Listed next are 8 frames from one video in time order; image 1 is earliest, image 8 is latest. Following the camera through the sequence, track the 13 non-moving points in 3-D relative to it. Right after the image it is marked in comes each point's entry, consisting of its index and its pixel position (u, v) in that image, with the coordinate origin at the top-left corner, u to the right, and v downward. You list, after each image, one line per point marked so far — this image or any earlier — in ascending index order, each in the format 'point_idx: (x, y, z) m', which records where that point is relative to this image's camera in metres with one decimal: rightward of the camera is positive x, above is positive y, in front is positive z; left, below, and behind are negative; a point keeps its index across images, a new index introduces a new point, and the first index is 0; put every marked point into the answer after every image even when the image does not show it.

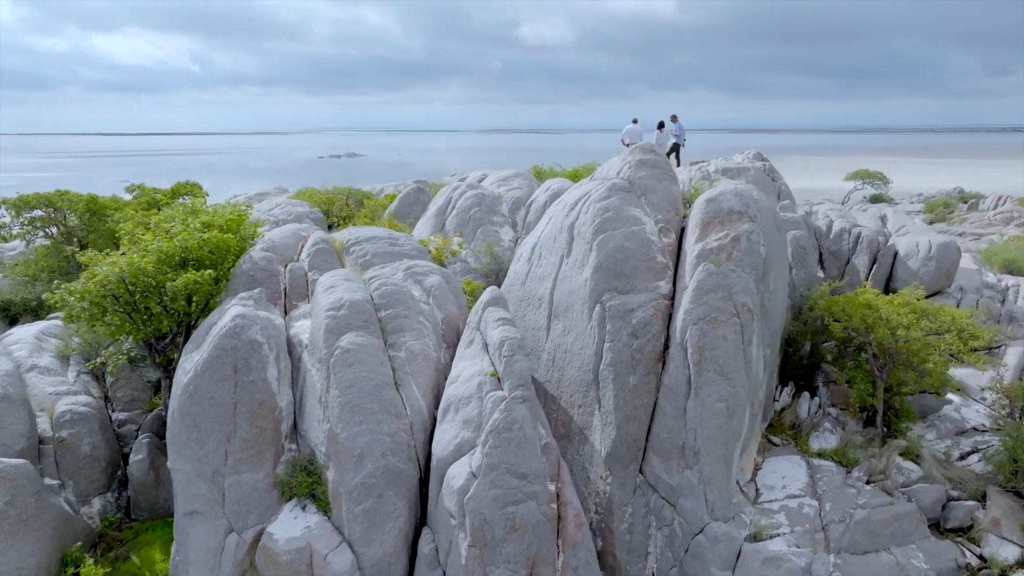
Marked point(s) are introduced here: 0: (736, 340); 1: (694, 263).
0: (+3.8, -0.9, +12.2) m
1: (+3.2, +0.4, +12.8) m
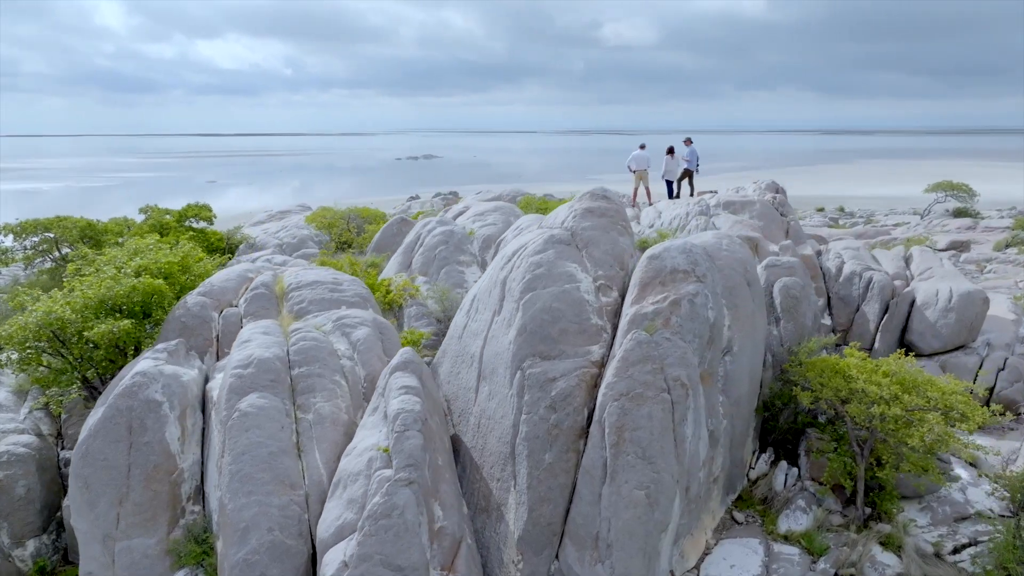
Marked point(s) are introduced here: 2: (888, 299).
0: (+2.3, -2.0, +10.9) m
1: (+1.8, -0.7, +11.6) m
2: (+9.3, -0.3, +18.1) m
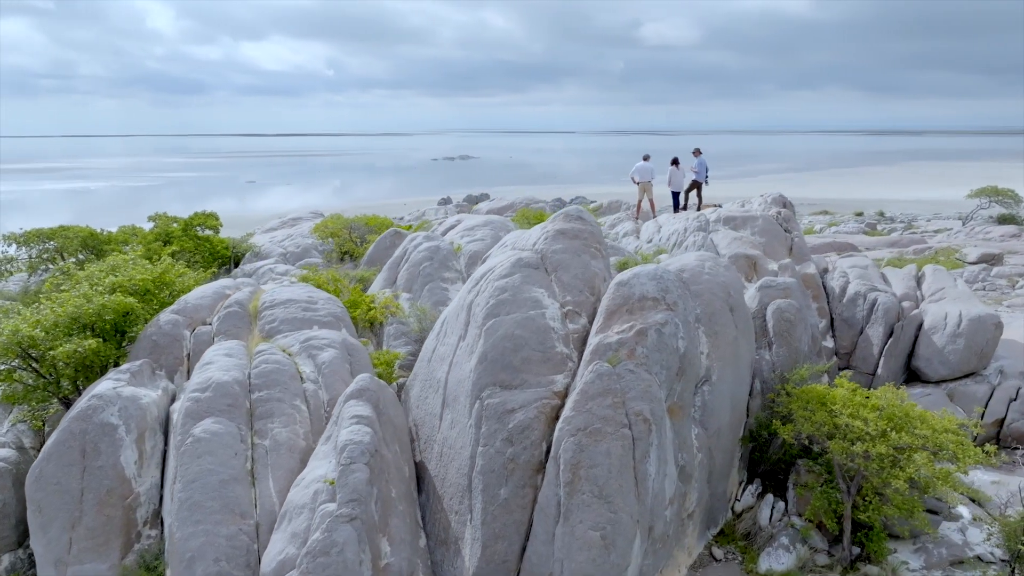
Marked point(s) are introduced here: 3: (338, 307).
0: (+1.6, -2.4, +10.4) m
1: (+1.2, -1.1, +11.1) m
2: (+9.0, -0.8, +17.2) m
3: (-3.7, -0.4, +15.0) m
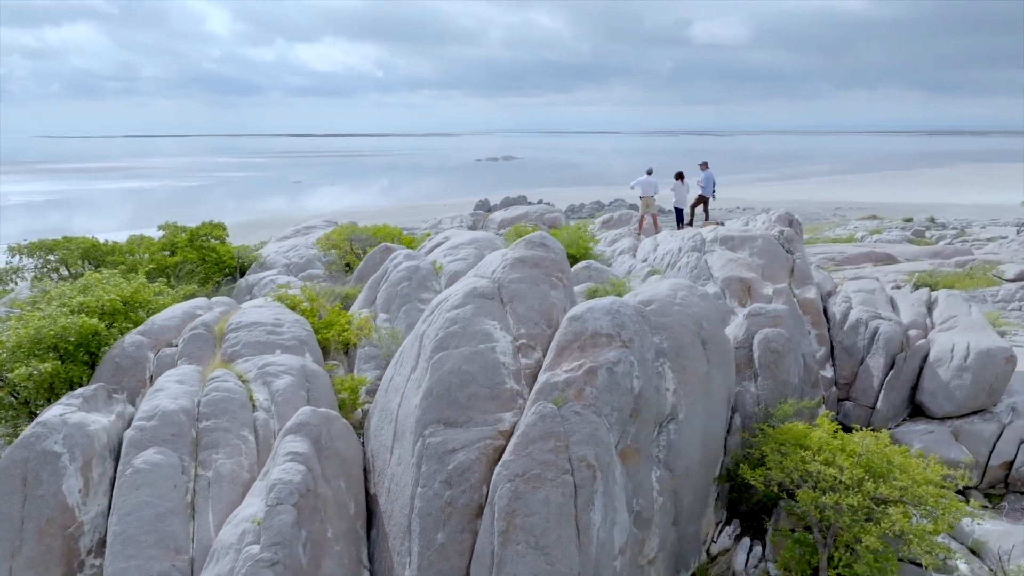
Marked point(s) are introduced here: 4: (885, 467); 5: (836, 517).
0: (+0.7, -2.9, +9.8) m
1: (+0.3, -1.6, +10.6) m
2: (+8.5, -1.5, +16.1) m
3: (-4.3, -0.9, +14.8) m
4: (+5.8, -2.8, +11.3) m
5: (+5.0, -3.5, +11.1) m
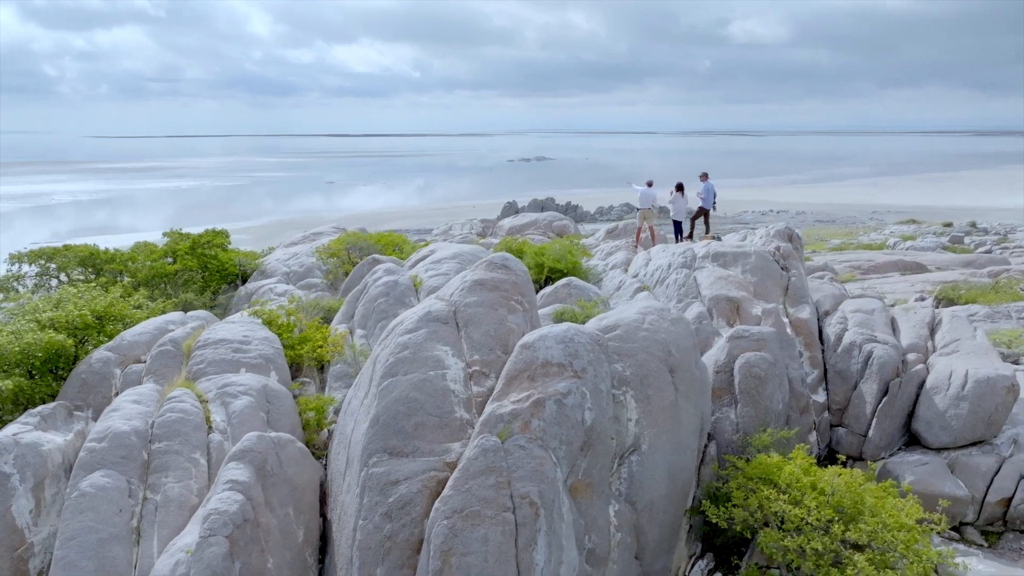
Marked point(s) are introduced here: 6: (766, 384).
0: (-0.1, -3.3, +9.4) m
1: (-0.5, -2.0, +10.2) m
2: (+8.0, -1.9, +15.3) m
3: (-4.8, -1.2, +14.6) m
4: (+5.1, -3.2, +10.7) m
5: (+4.2, -3.9, +10.5) m
6: (+4.9, -1.9, +14.0) m
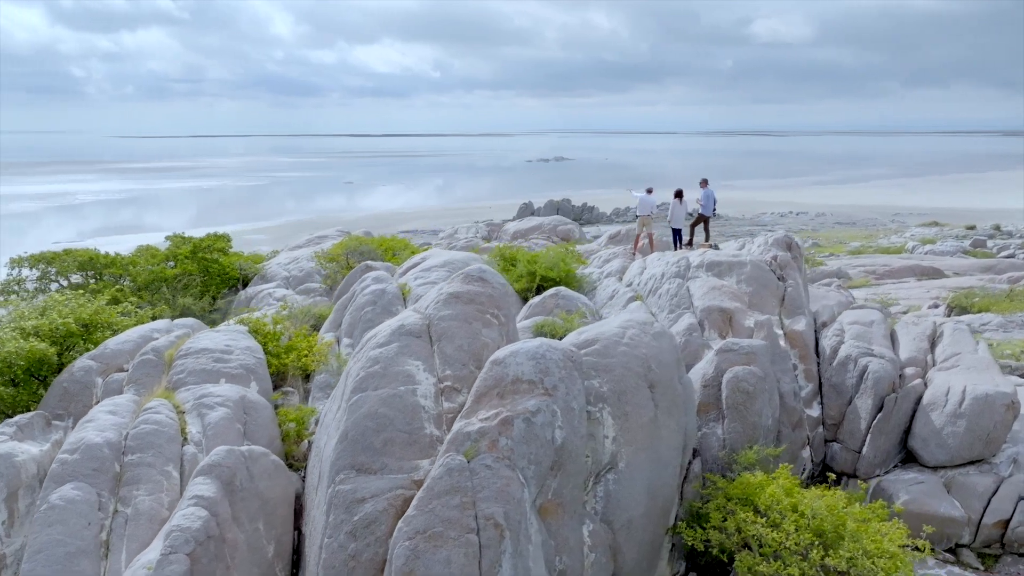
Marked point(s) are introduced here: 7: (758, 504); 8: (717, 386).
0: (-0.6, -3.5, +9.2) m
1: (-0.9, -2.2, +10.0) m
2: (+7.7, -2.2, +14.9) m
3: (-5.2, -1.4, +14.5) m
4: (+4.6, -3.5, +10.3) m
5: (+3.7, -4.2, +10.1) m
6: (+4.6, -2.1, +13.7) m
7: (+3.8, -3.3, +11.1) m
8: (+4.0, -1.9, +14.1) m
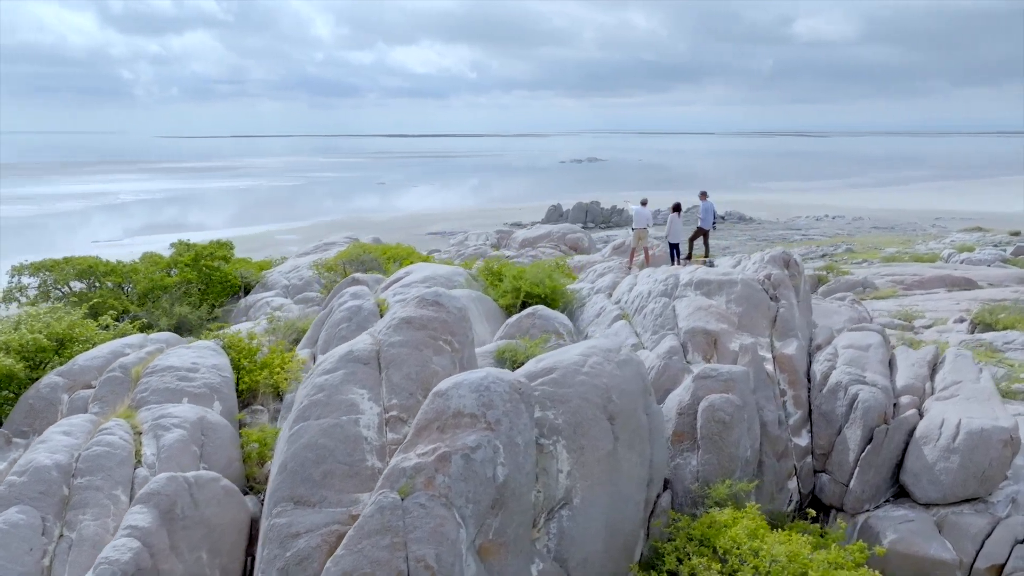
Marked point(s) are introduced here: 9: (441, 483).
0: (-1.5, -3.9, +8.8) m
1: (-1.7, -2.6, +9.6) m
2: (+7.1, -2.7, +14.1) m
3: (-5.8, -1.7, +14.3) m
4: (+3.8, -3.9, +9.7) m
5: (+2.9, -4.6, +9.5) m
6: (+3.9, -2.5, +13.0) m
7: (+3.0, -3.7, +10.4) m
8: (+3.4, -2.3, +13.5) m
9: (-0.9, -2.5, +9.4) m
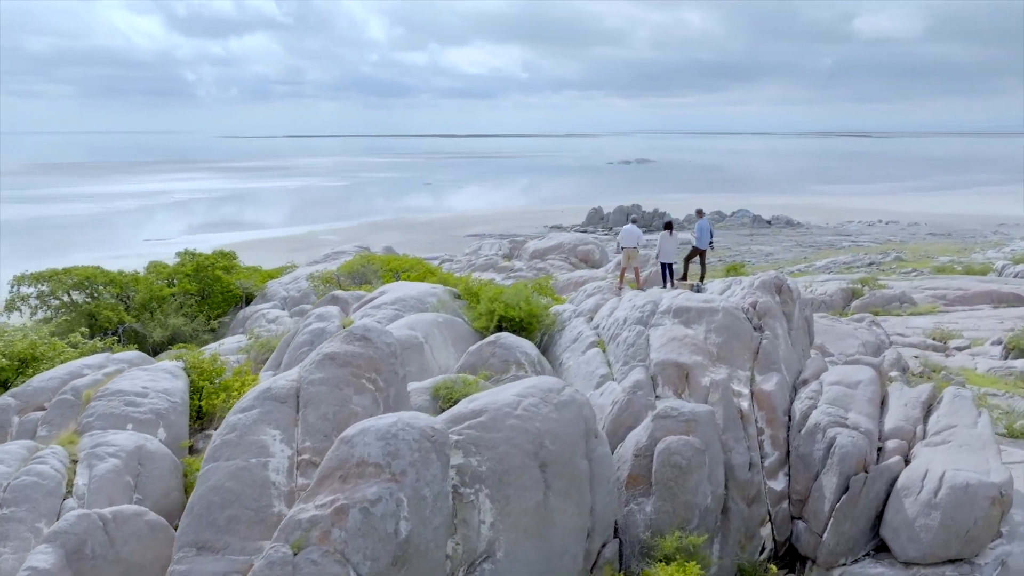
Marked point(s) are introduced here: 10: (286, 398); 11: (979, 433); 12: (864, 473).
0: (-2.8, -4.4, +8.3) m
1: (-2.9, -3.1, +9.1) m
2: (+6.2, -3.3, +13.0) m
3: (-6.6, -2.2, +14.1) m
4: (+2.6, -4.5, +8.8) m
5: (+1.7, -5.2, +8.7) m
6: (+2.9, -3.1, +12.1) m
7: (+1.8, -4.3, +9.6) m
8: (+2.4, -2.9, +12.6) m
9: (-2.2, -3.1, +8.8) m
10: (-3.3, -1.6, +10.7) m
11: (+8.7, -2.6, +13.4) m
12: (+6.4, -3.3, +13.0) m
